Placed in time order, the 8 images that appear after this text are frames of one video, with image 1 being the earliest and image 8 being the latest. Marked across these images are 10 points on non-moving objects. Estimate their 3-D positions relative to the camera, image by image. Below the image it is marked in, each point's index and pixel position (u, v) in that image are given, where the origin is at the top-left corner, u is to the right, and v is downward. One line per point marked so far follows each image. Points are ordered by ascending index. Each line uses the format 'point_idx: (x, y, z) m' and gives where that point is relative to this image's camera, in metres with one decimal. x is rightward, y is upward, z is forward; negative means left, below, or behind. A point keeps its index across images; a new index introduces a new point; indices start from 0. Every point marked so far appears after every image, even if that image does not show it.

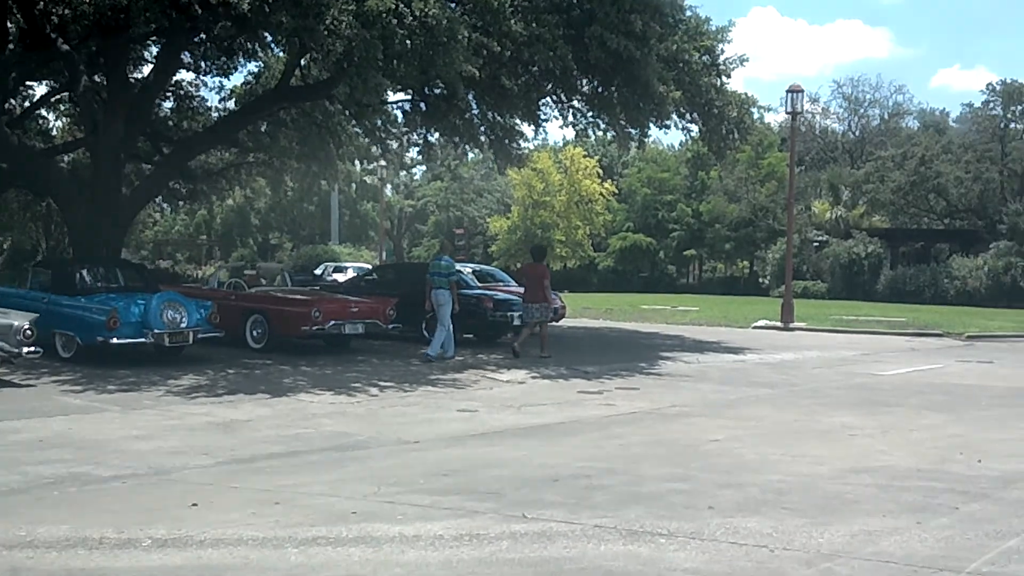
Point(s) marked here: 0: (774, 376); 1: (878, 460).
0: (+3.8, -1.3, +19.4) m
1: (+3.3, -1.5, +11.9) m
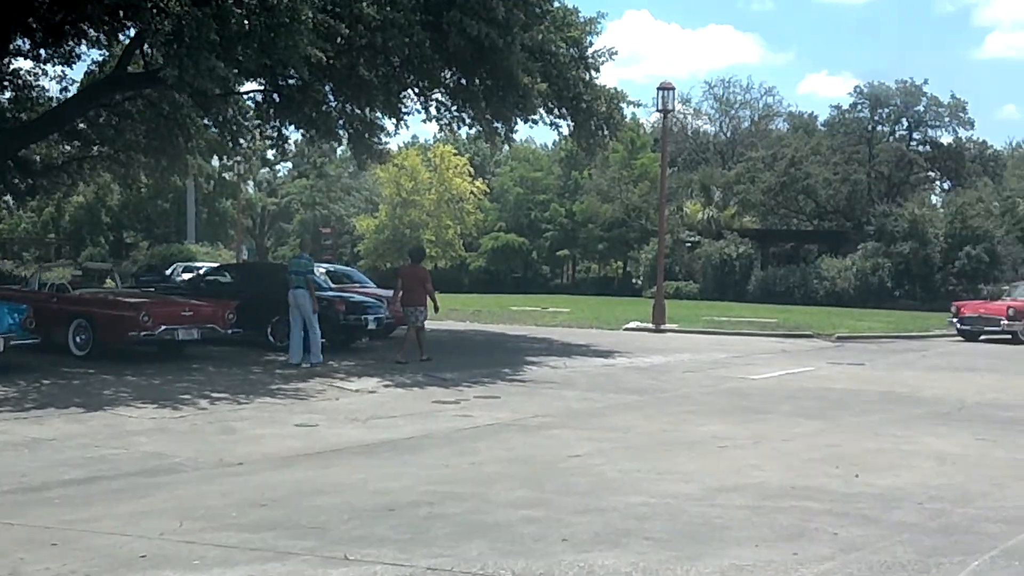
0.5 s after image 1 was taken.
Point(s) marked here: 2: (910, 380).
0: (+1.8, -1.3, +18.4) m
1: (+2.0, -1.6, +10.9) m
2: (+5.9, -1.3, +19.6) m
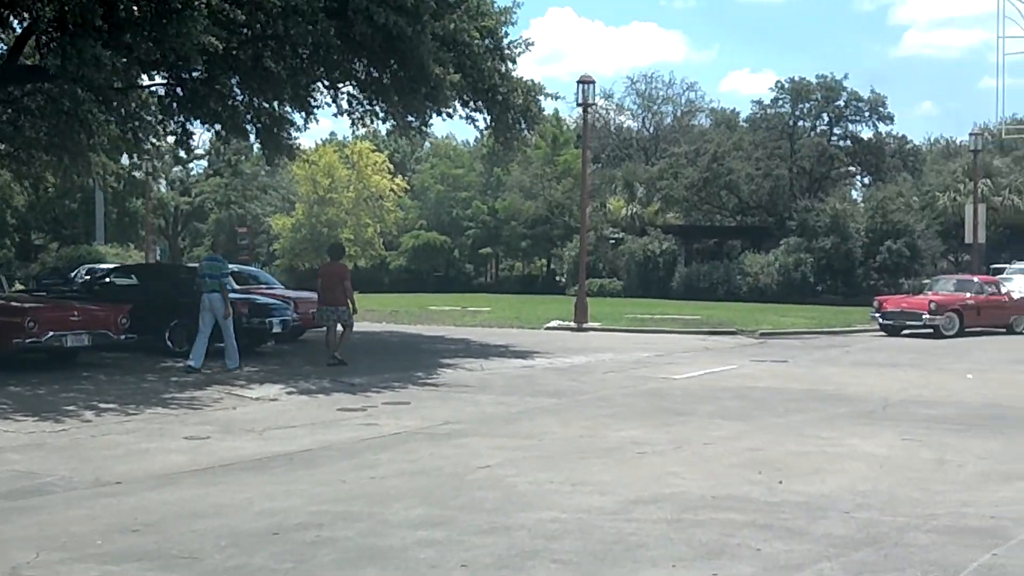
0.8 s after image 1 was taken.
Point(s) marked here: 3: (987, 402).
0: (+0.6, -1.3, +17.8) m
1: (+1.2, -1.5, +10.3) m
2: (+4.7, -1.3, +19.1) m
3: (+5.8, -1.3, +16.1) m
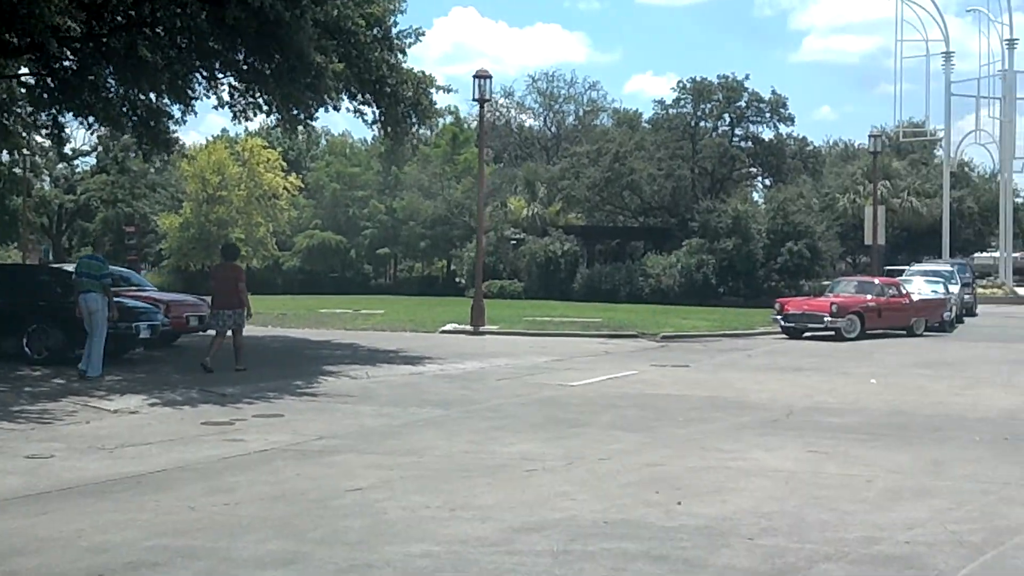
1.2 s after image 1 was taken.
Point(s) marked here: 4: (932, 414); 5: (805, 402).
0: (-0.8, -1.3, +16.8) m
1: (+0.3, -1.6, +9.3) m
2: (+3.1, -1.3, +18.4) m
3: (+4.5, -1.4, +15.4) m
4: (+4.7, -1.4, +14.9) m
5: (+3.6, -1.4, +15.9) m
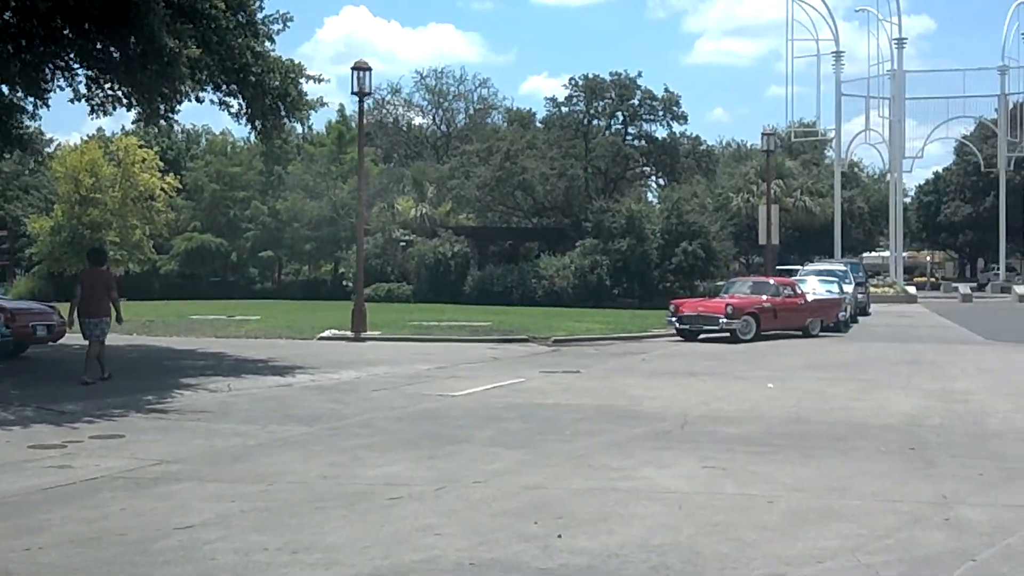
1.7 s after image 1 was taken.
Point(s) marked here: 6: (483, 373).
0: (-2.3, -1.4, +15.4) m
1: (-0.6, -1.6, +8.0) m
2: (+1.5, -1.3, +17.3) m
3: (+3.1, -1.4, +14.5) m
4: (+3.4, -1.4, +13.9) m
5: (+2.1, -1.4, +14.9) m
6: (-0.4, -1.3, +19.7) m
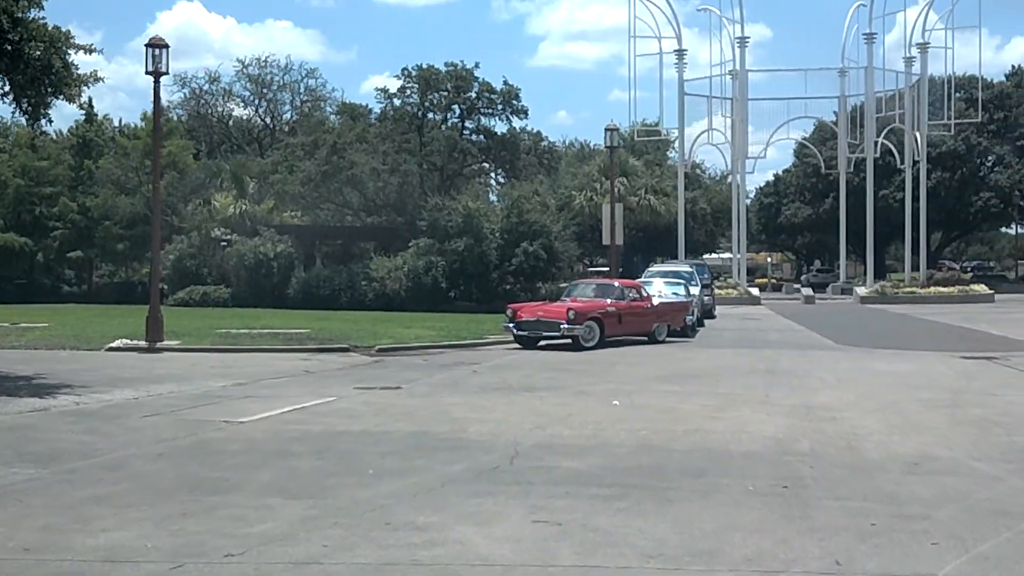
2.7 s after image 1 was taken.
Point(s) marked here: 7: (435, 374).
0: (-4.2, -1.4, +12.5) m
1: (-1.7, -1.6, +5.4) m
2: (-0.7, -1.4, +14.9) m
3: (+1.2, -1.4, +12.2) m
4: (+1.6, -1.4, +11.7) m
5: (+0.2, -1.4, +12.5) m
6: (-2.9, -1.3, +17.1) m
7: (-1.1, -1.3, +19.5) m
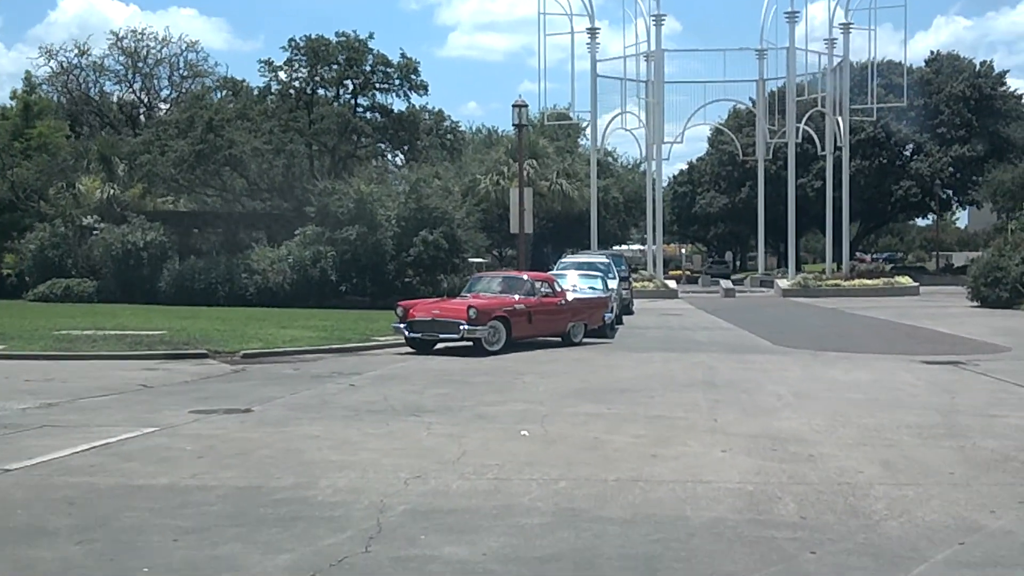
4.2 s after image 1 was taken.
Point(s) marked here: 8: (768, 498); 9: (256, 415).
0: (-5.1, -1.4, +8.7) m
1: (-2.1, -1.6, +1.7) m
2: (-1.8, -1.3, +11.2) m
3: (+0.3, -1.4, +8.7) m
4: (+0.7, -1.4, +8.3) m
5: (-0.7, -1.4, +9.0) m
6: (-4.1, -1.3, +13.3) m
7: (-2.5, -1.2, +15.8) m
8: (+1.7, -1.4, +8.7) m
9: (-2.5, -1.3, +13.1) m
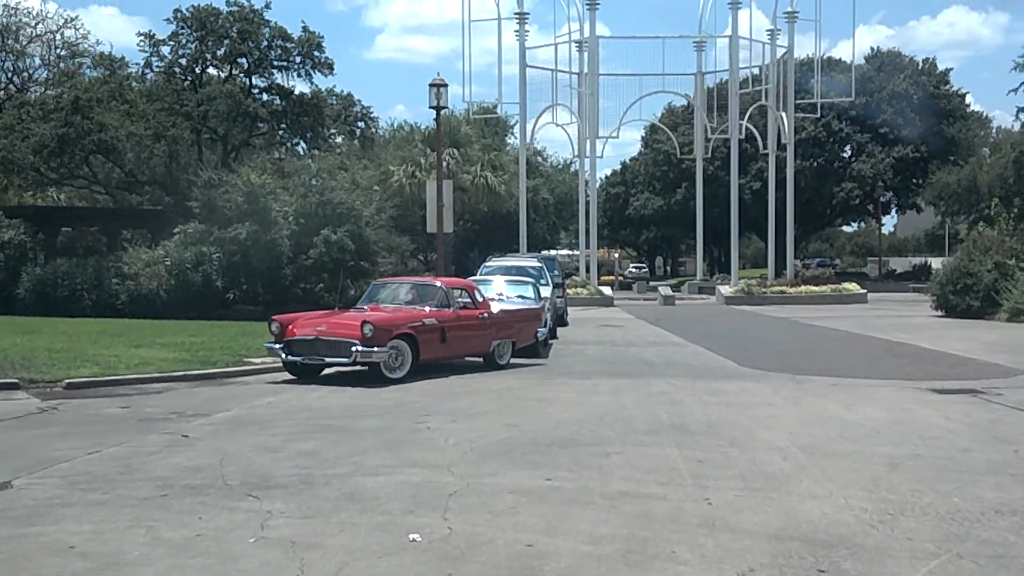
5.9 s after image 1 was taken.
0: (-5.6, -1.5, +4.0) m
1: (-2.2, -1.7, -2.7) m
2: (-2.4, -1.4, +6.8) m
3: (-0.2, -1.5, +4.4) m
4: (+0.3, -1.5, +3.9) m
5: (-1.2, -1.5, +4.6) m
6: (-4.8, -1.4, +8.7) m
7: (-3.4, -1.3, +11.3) m
8: (+1.2, -1.5, +4.4) m
9: (-3.3, -1.4, +8.6) m
